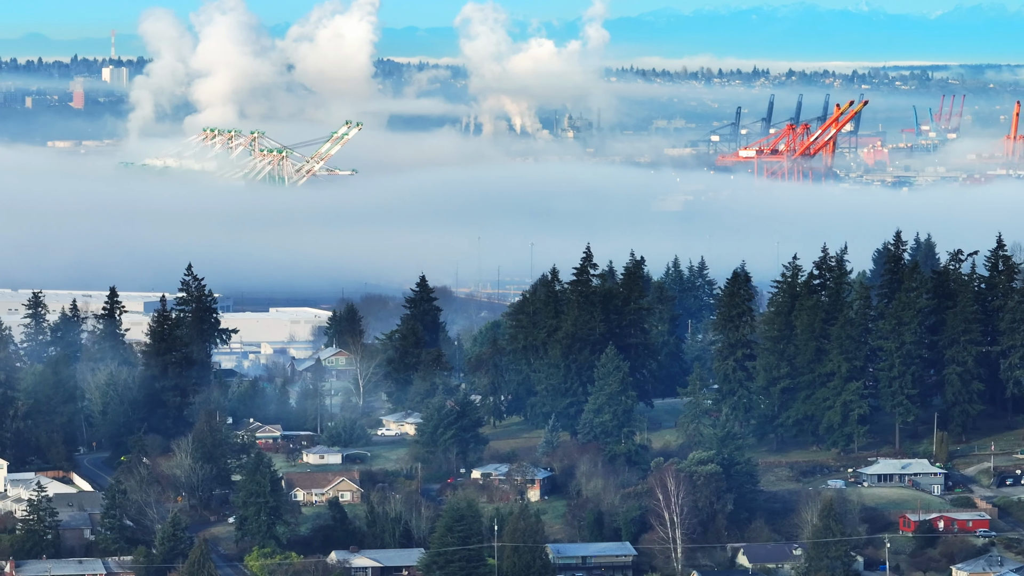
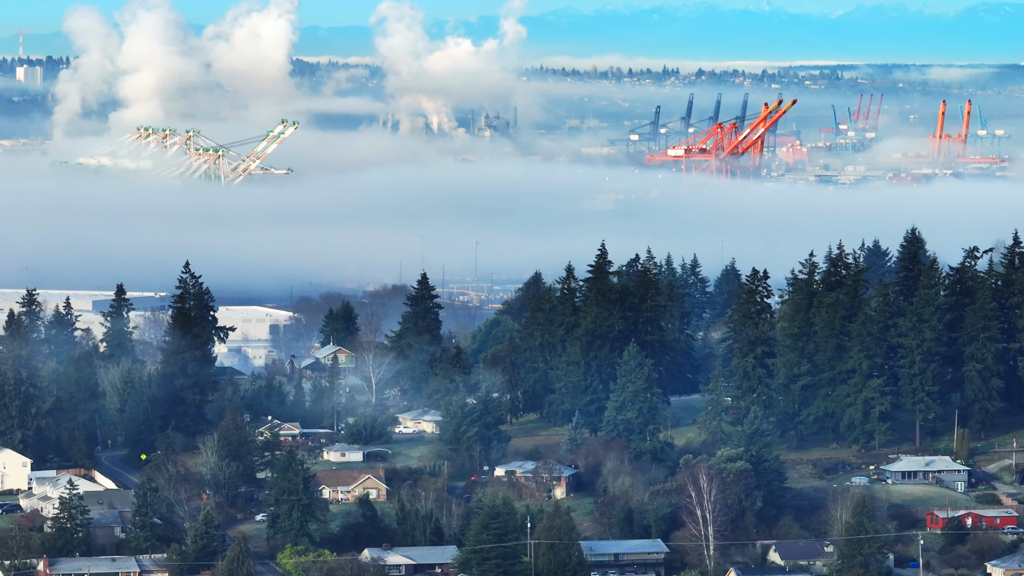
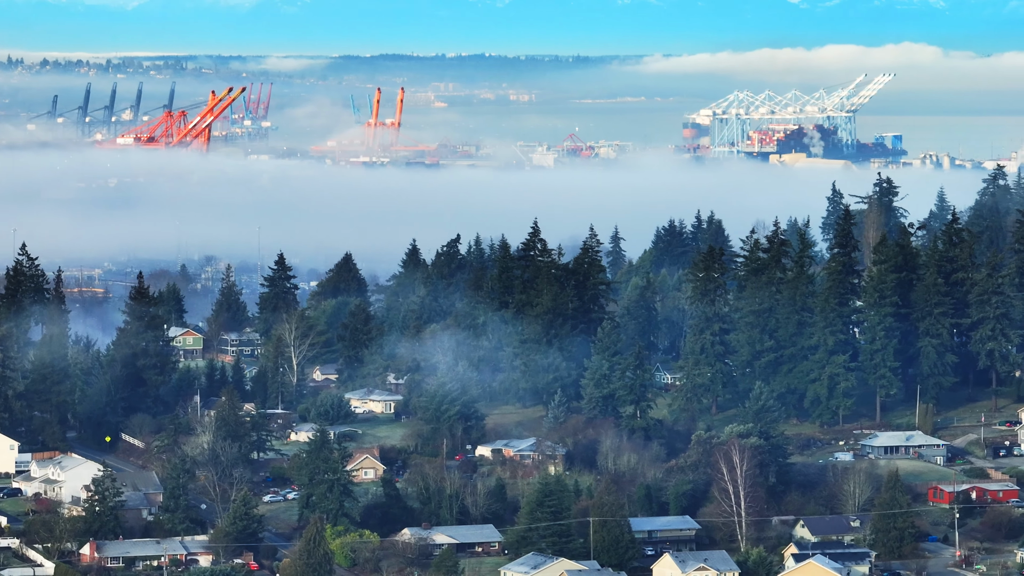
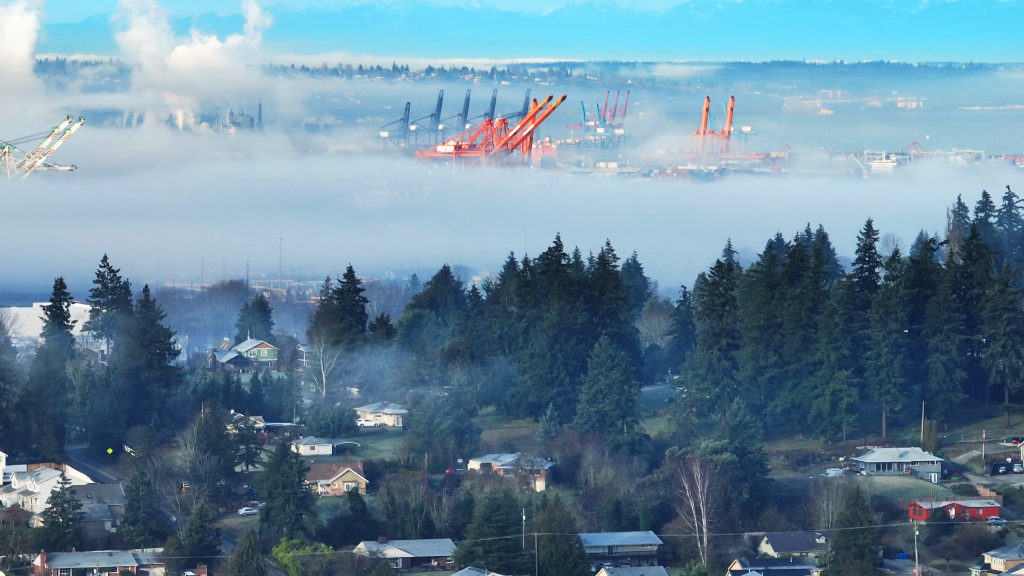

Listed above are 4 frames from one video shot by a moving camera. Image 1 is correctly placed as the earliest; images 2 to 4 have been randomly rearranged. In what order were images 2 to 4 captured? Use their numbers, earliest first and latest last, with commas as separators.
2, 4, 3
